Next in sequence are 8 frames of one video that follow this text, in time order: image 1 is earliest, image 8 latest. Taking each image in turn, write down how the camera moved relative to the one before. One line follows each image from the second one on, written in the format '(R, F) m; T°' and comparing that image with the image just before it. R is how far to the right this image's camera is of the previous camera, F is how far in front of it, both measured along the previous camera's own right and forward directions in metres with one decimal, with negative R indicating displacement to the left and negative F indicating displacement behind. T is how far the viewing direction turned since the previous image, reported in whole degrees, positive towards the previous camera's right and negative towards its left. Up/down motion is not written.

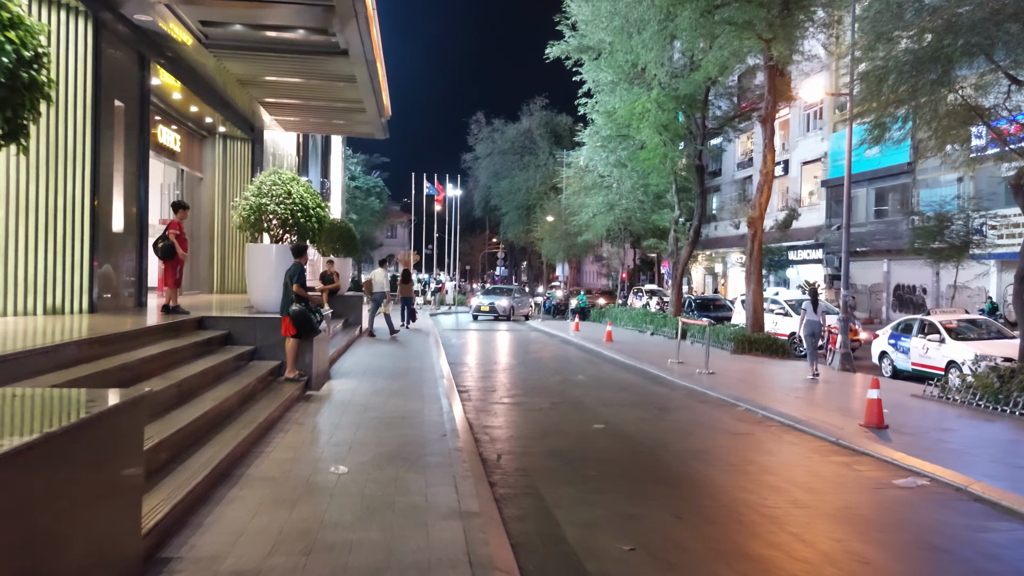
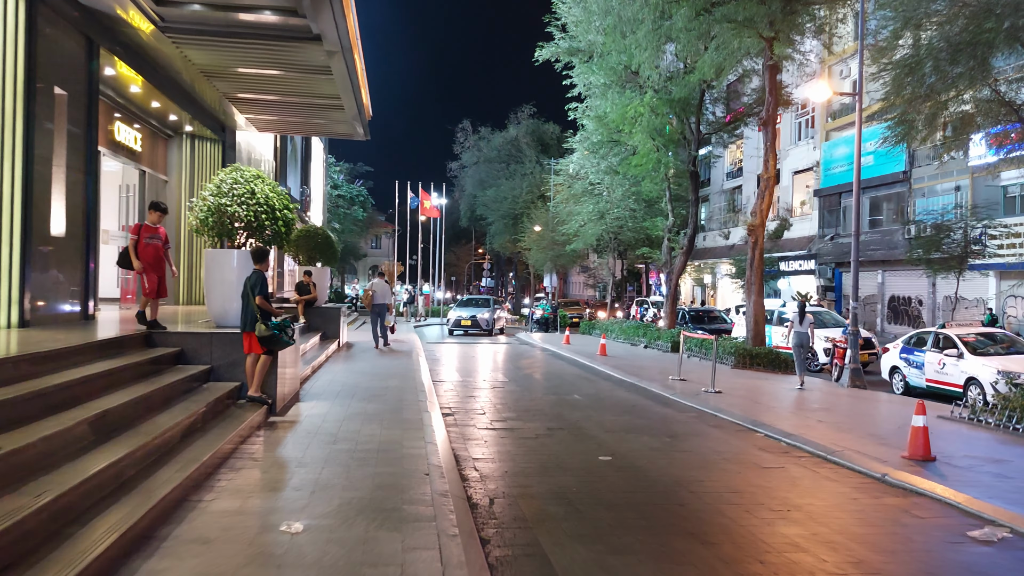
(-0.1, +1.1) m; +1°
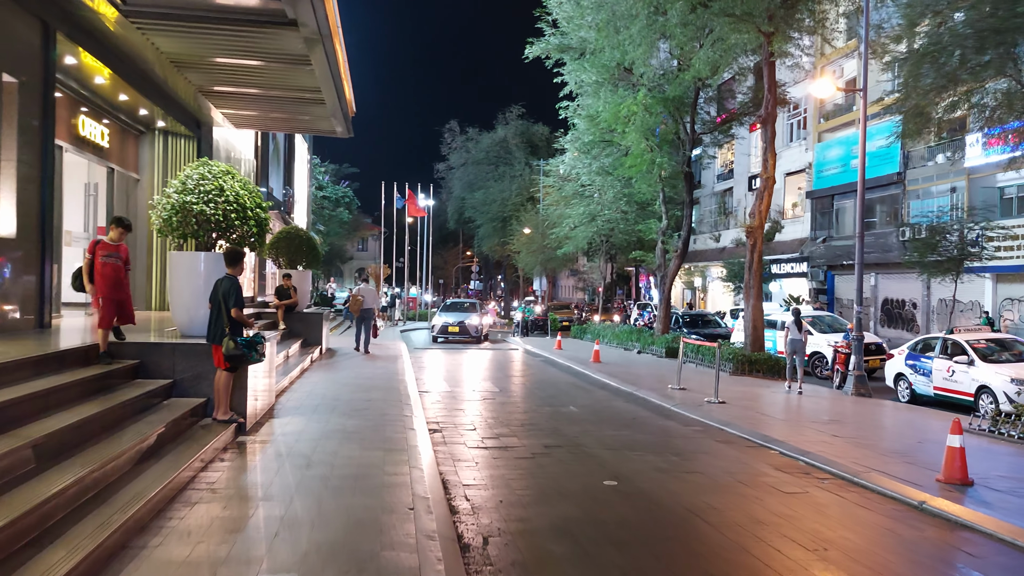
(0.0, +0.7) m; +1°
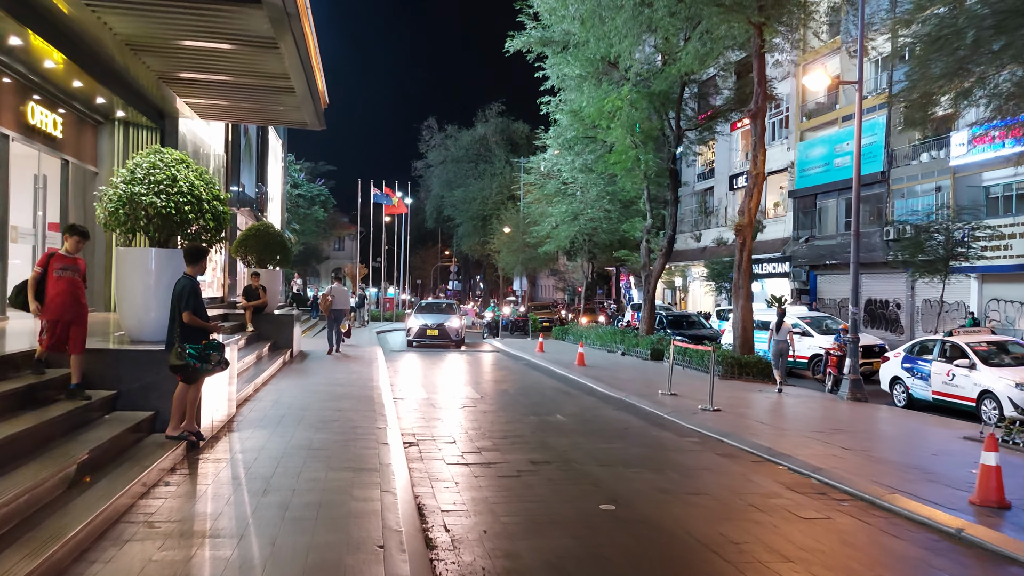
(0.0, +0.7) m; +1°
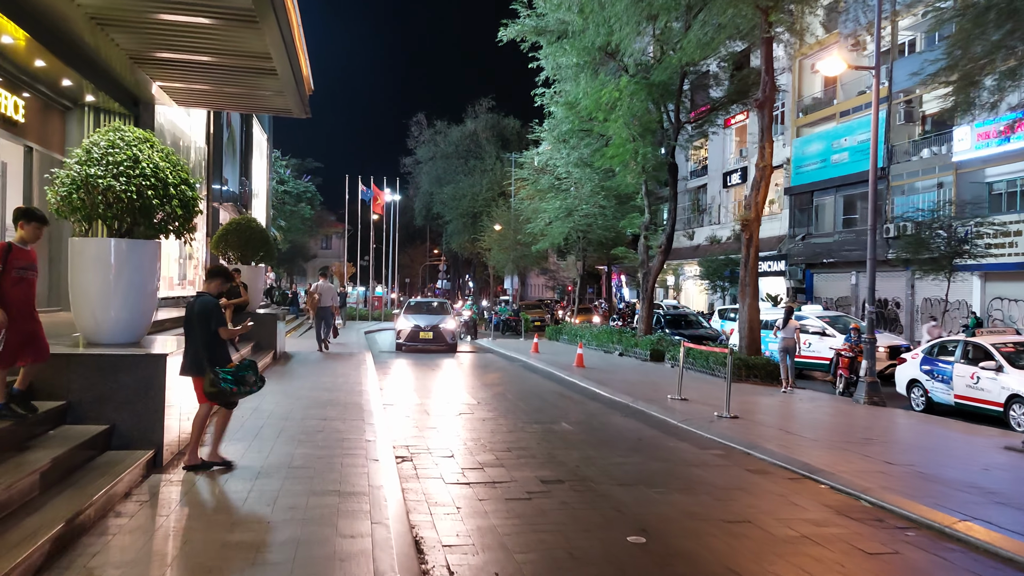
(-0.1, +0.8) m; +1°
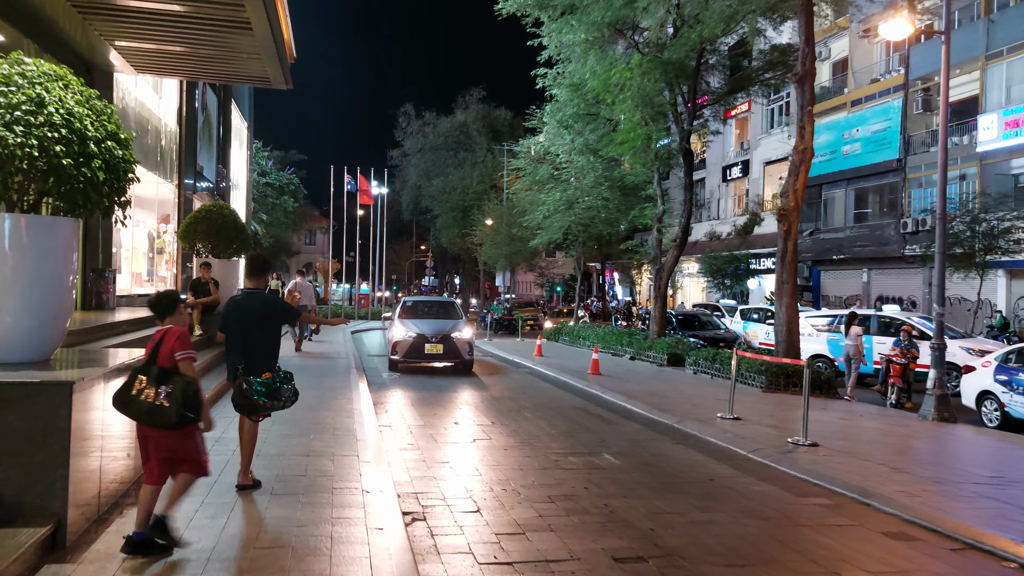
(-0.4, +1.9) m; +1°
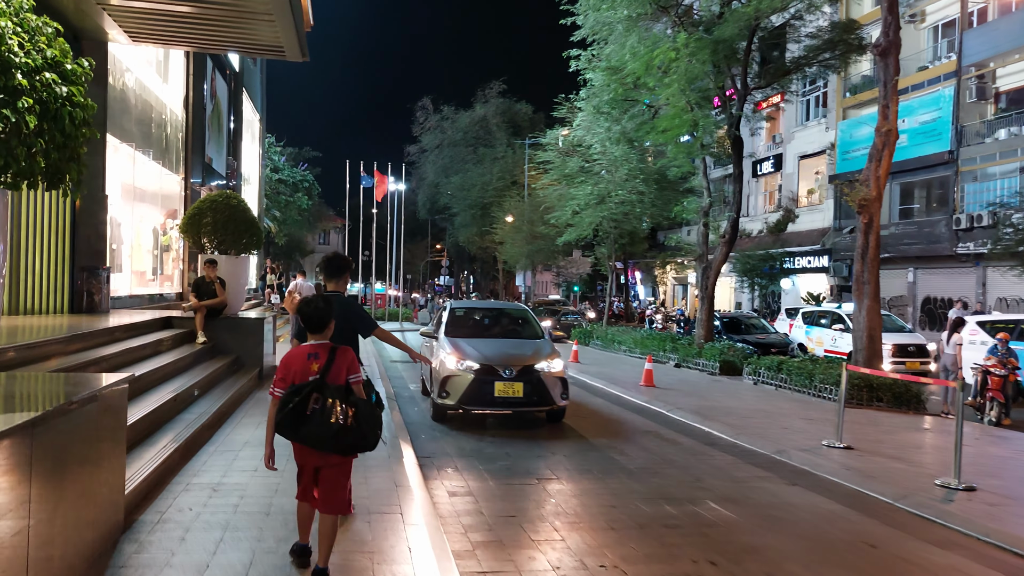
(-0.5, +1.7) m; -1°
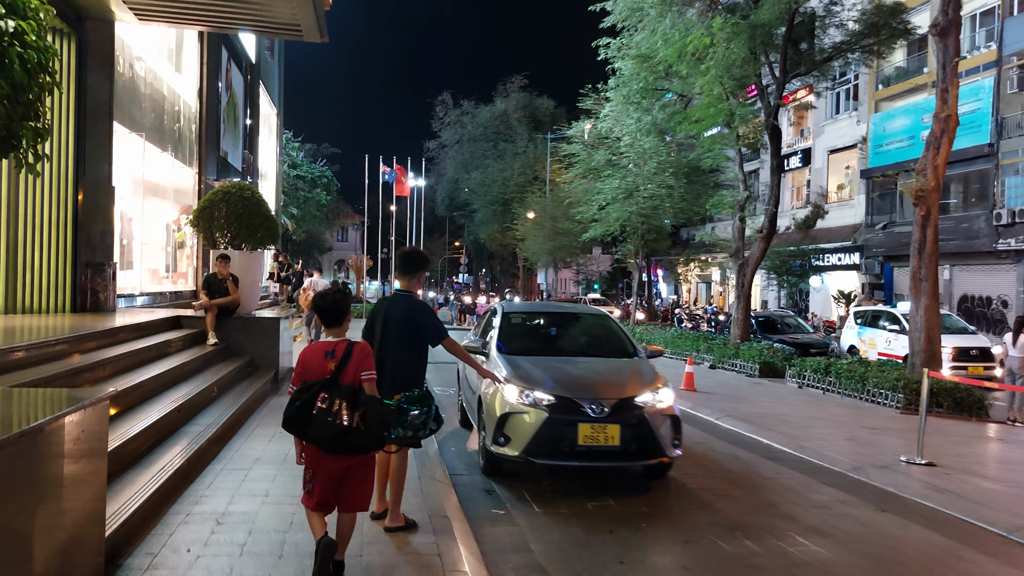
(-0.2, +0.8) m; -1°
